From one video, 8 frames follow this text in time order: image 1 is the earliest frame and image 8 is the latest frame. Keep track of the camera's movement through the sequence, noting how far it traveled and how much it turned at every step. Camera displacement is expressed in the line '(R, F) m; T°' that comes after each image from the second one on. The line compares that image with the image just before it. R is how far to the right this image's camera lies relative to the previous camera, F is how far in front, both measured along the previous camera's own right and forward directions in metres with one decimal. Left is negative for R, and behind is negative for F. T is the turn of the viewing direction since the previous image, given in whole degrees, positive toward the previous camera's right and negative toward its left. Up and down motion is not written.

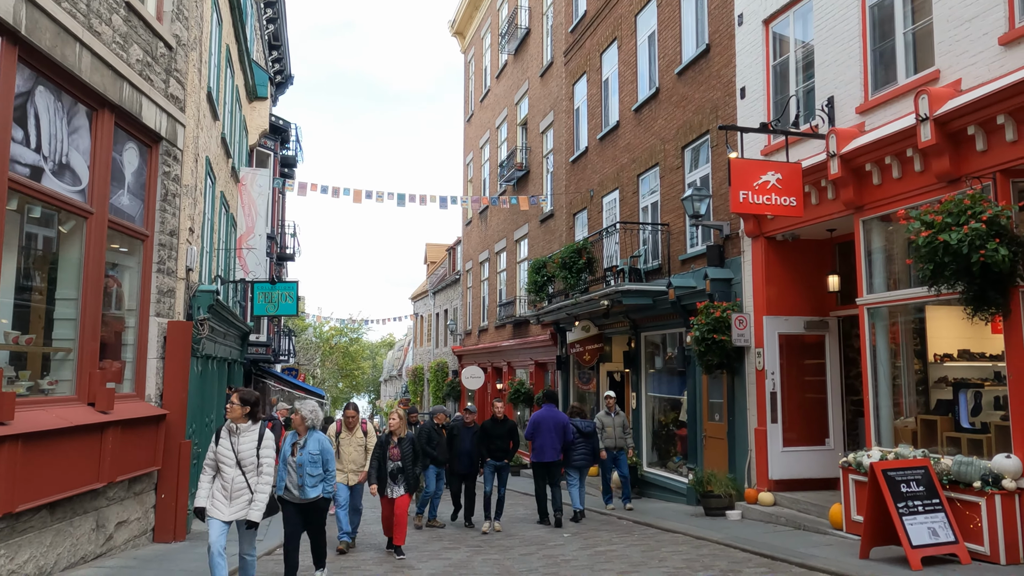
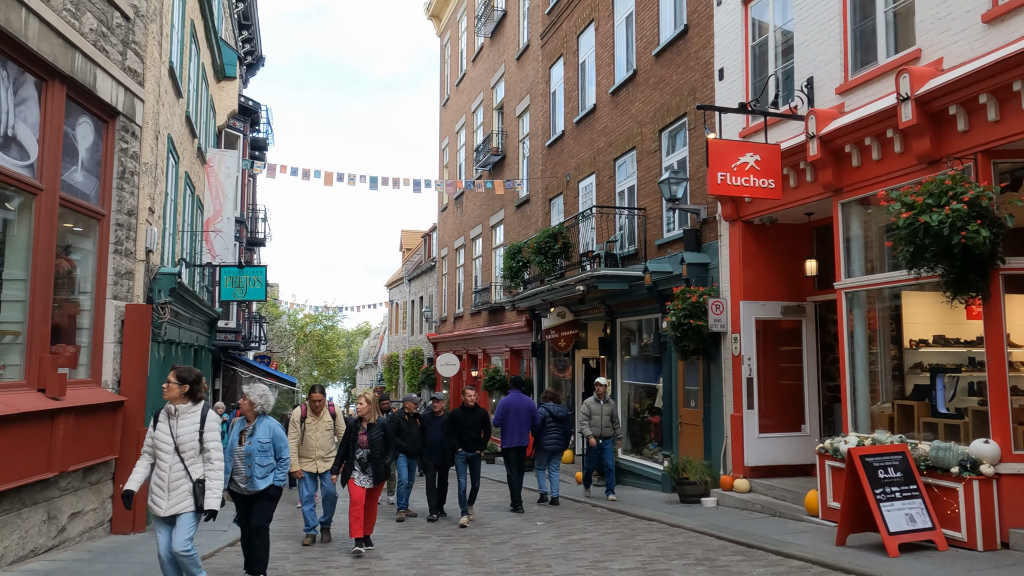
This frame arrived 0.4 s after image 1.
(+0.1, +0.3) m; +2°
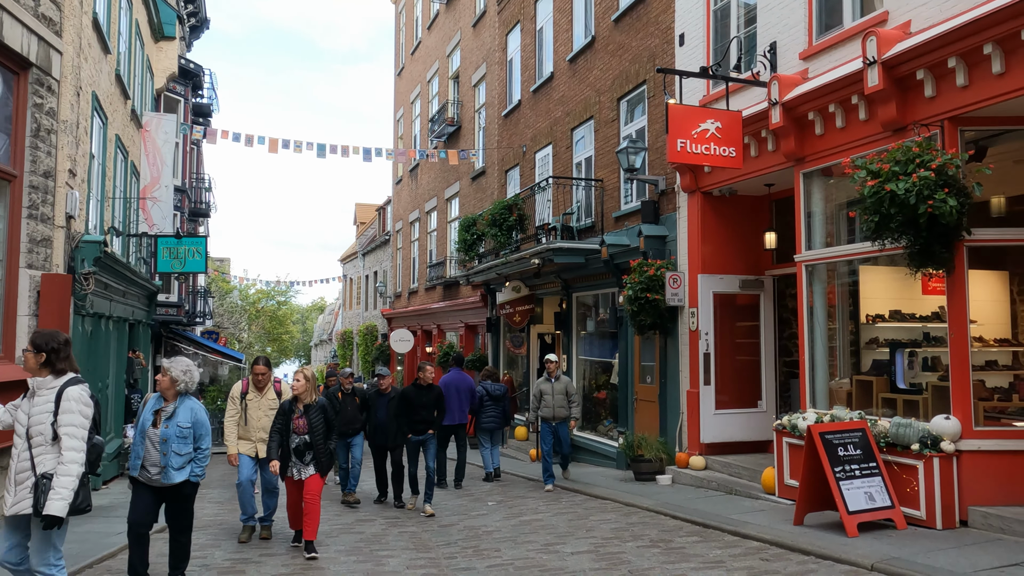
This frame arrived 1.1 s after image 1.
(+0.1, +0.5) m; +3°
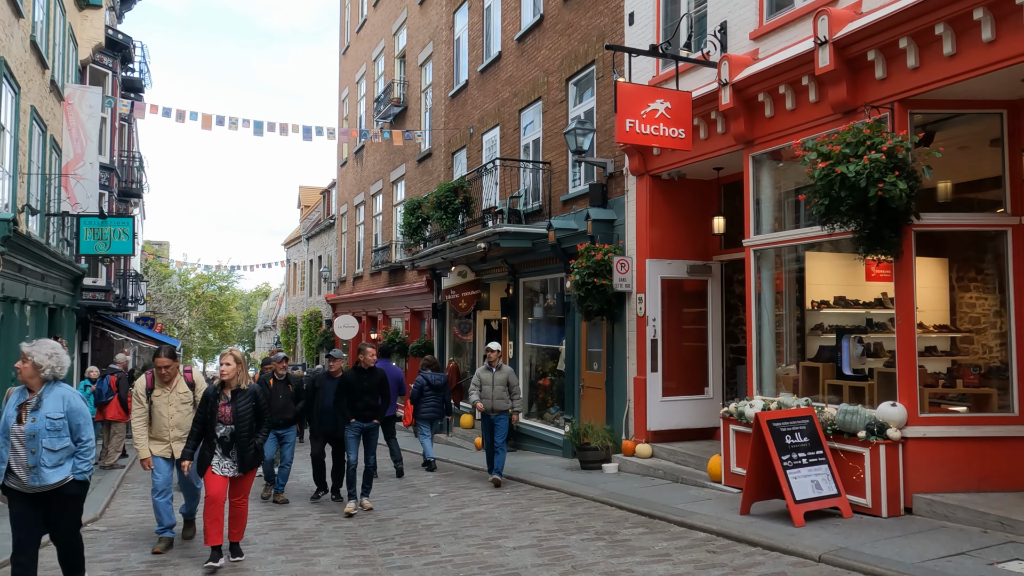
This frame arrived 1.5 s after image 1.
(+0.1, +0.3) m; +4°
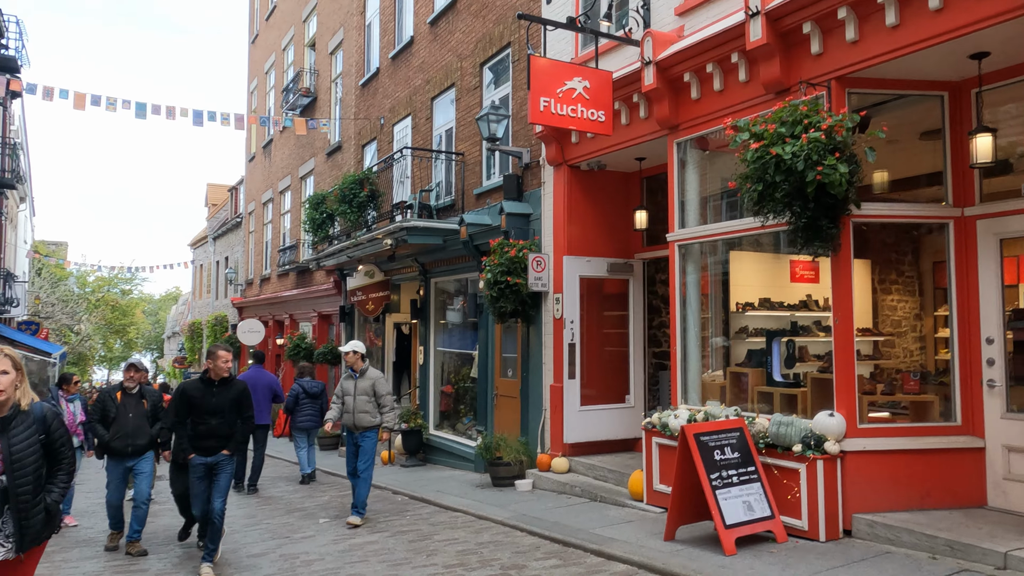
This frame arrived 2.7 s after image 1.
(+0.3, +1.0) m; +6°
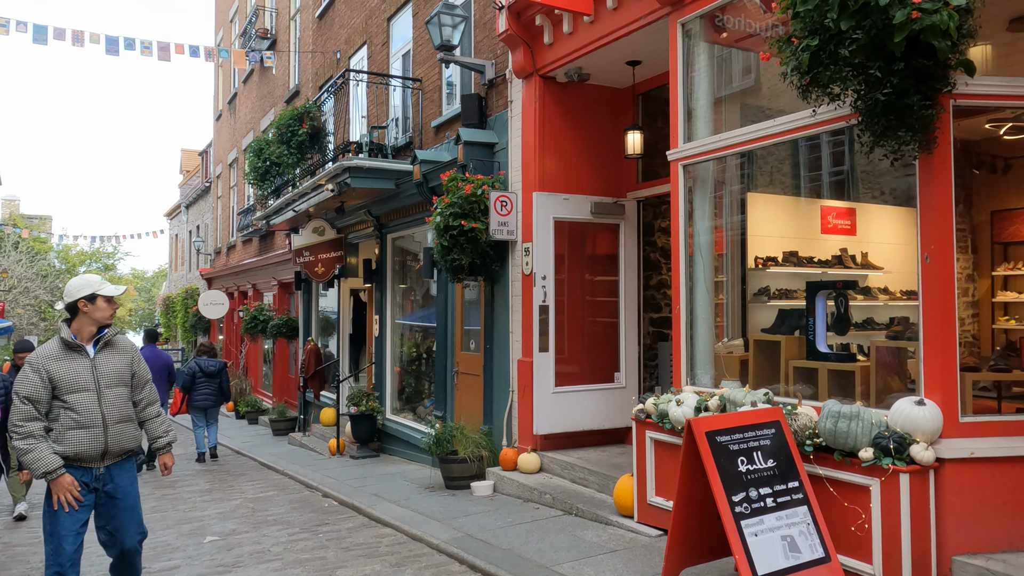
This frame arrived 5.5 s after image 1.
(+0.5, +2.2) m; 0°
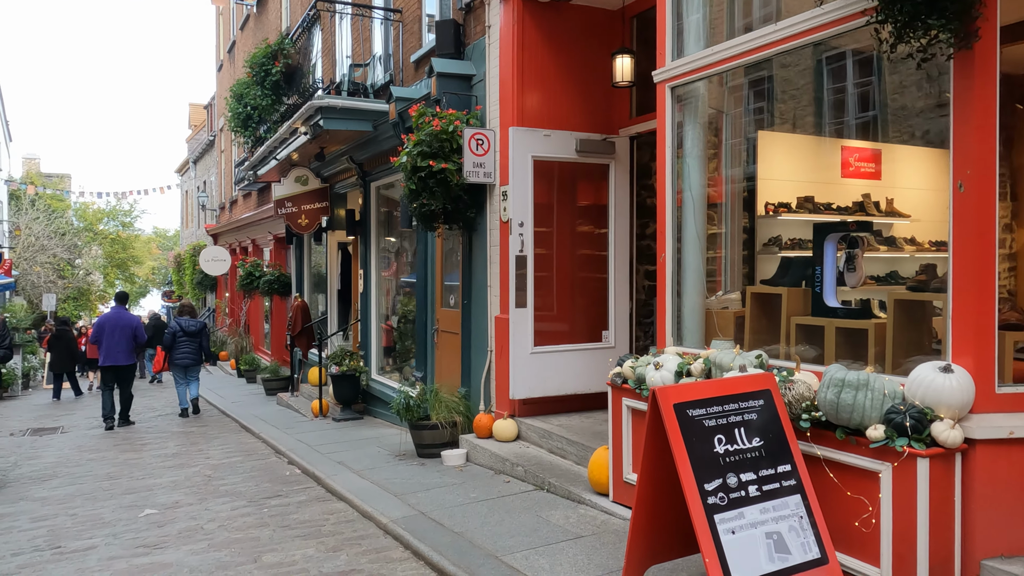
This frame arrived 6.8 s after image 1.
(+0.4, +0.8) m; -2°
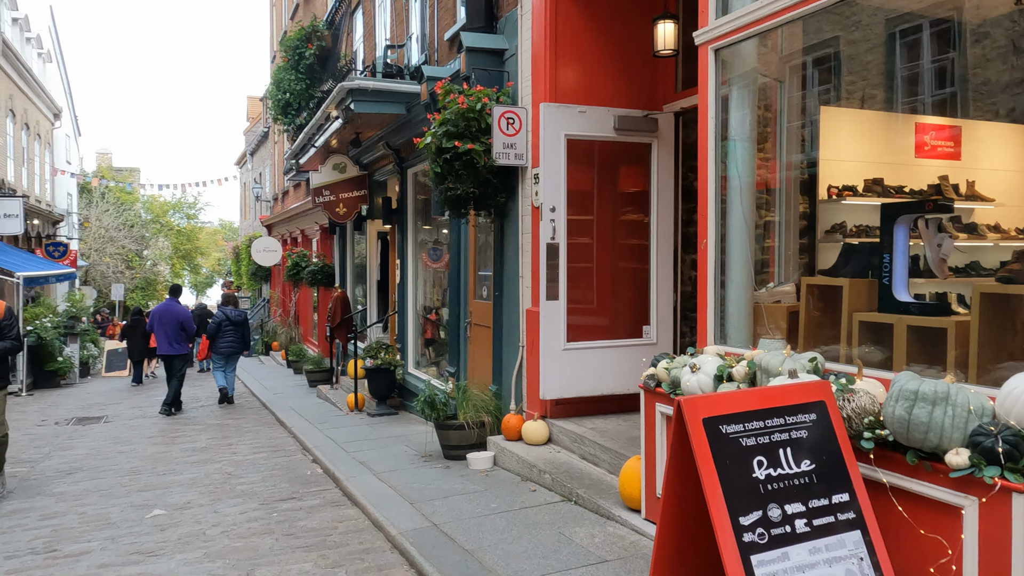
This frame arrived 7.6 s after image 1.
(+0.2, +0.5) m; -4°
